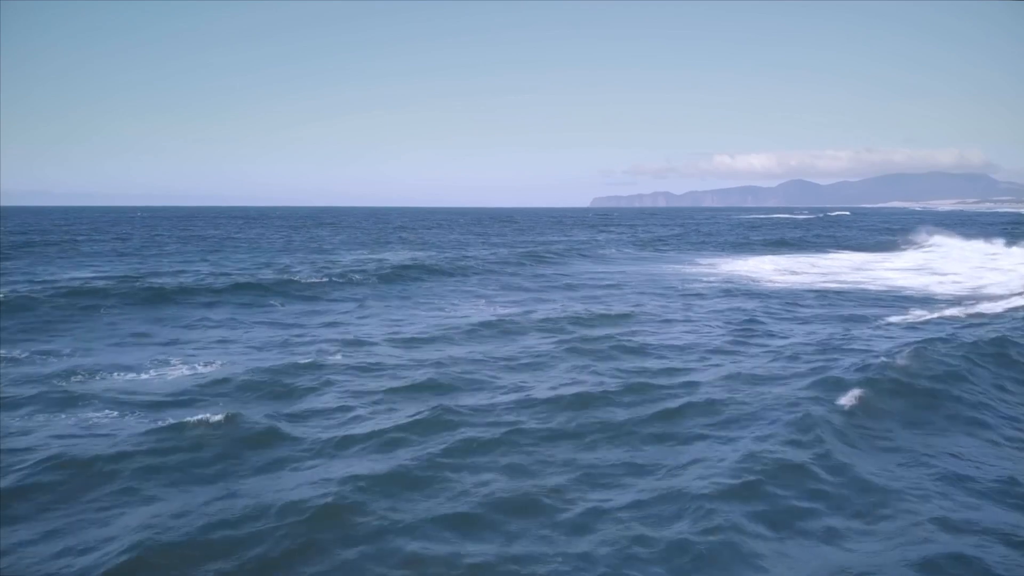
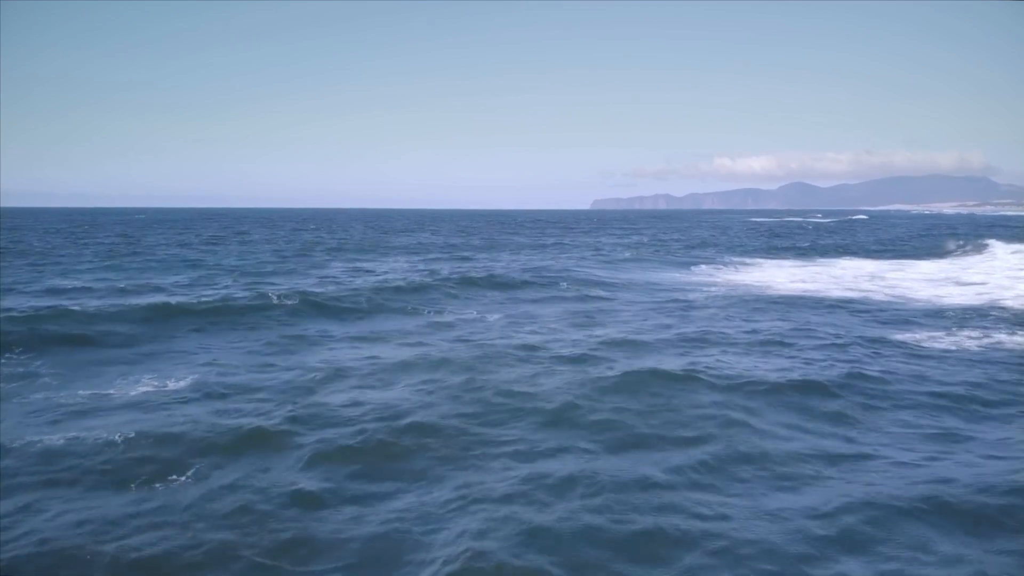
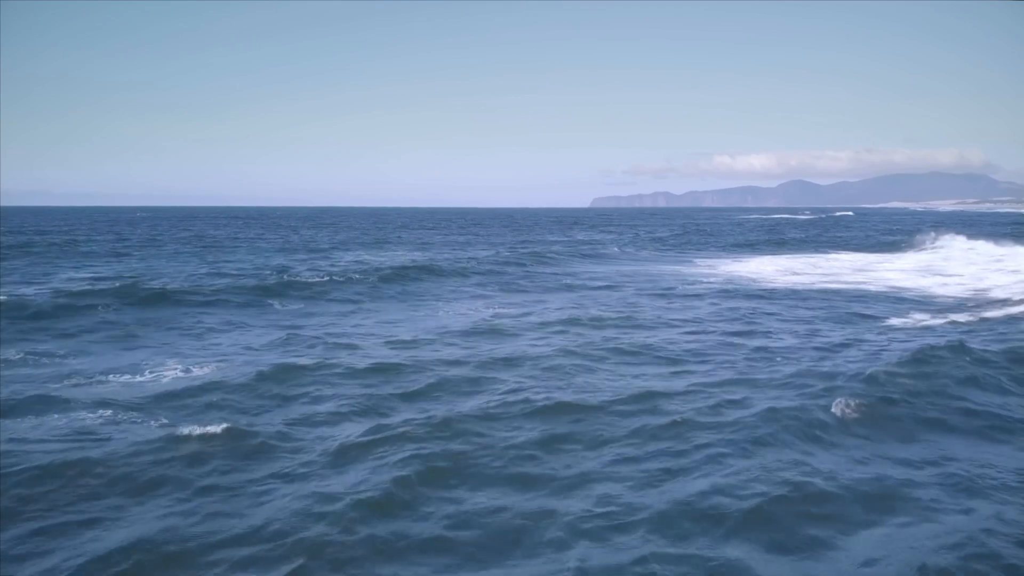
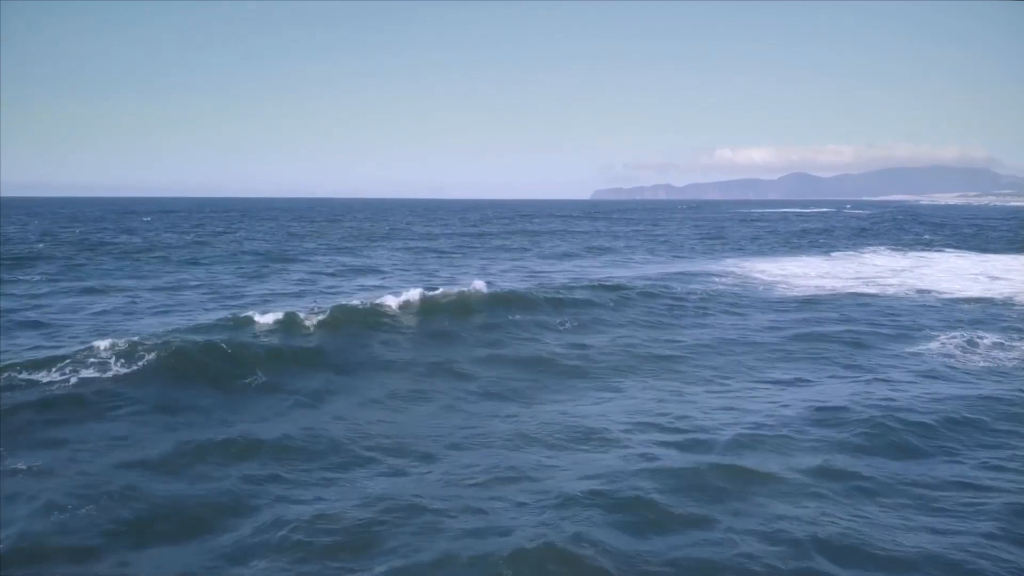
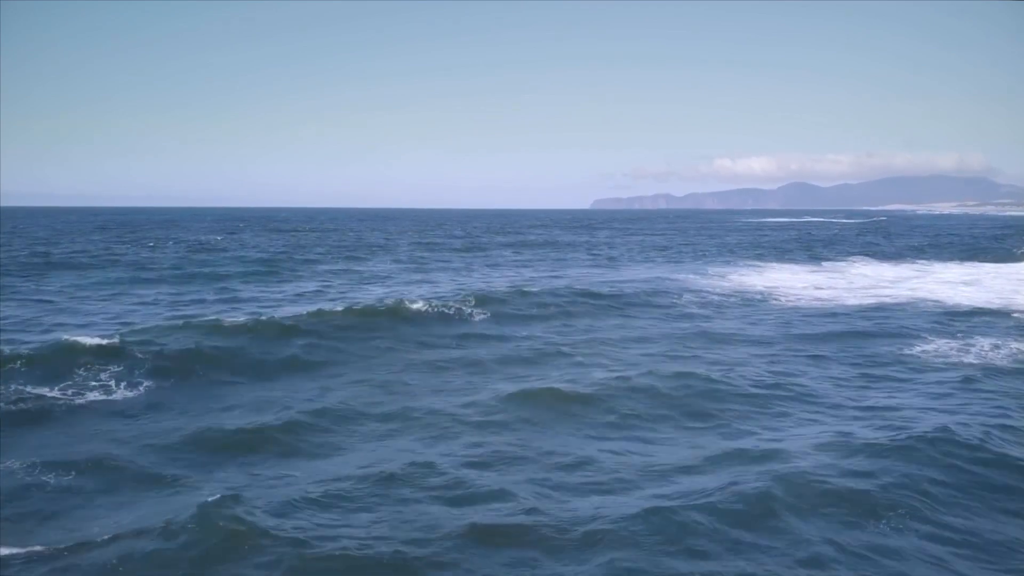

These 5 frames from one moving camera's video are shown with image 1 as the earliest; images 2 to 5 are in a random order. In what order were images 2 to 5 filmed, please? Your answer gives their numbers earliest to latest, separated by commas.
3, 2, 5, 4
